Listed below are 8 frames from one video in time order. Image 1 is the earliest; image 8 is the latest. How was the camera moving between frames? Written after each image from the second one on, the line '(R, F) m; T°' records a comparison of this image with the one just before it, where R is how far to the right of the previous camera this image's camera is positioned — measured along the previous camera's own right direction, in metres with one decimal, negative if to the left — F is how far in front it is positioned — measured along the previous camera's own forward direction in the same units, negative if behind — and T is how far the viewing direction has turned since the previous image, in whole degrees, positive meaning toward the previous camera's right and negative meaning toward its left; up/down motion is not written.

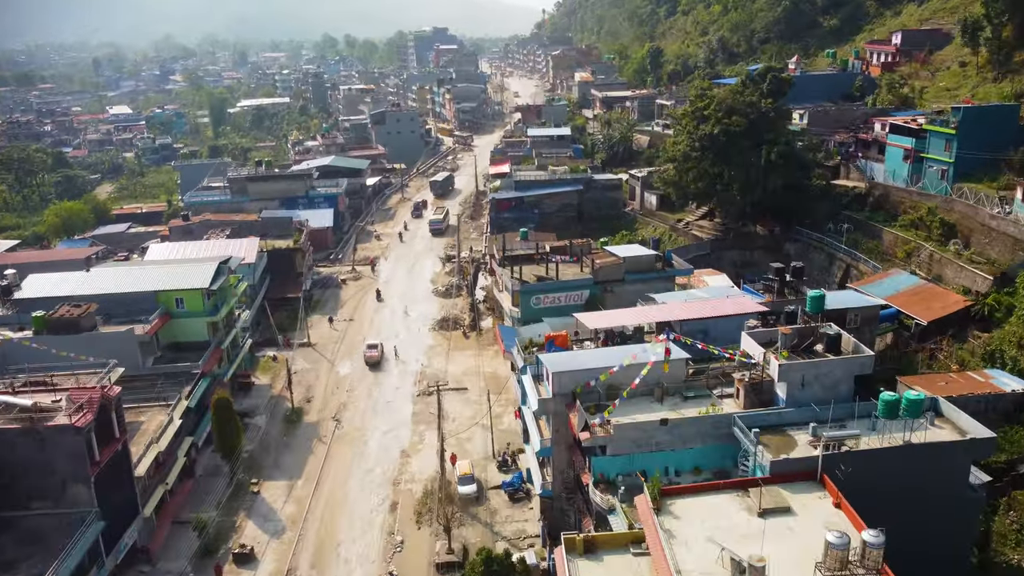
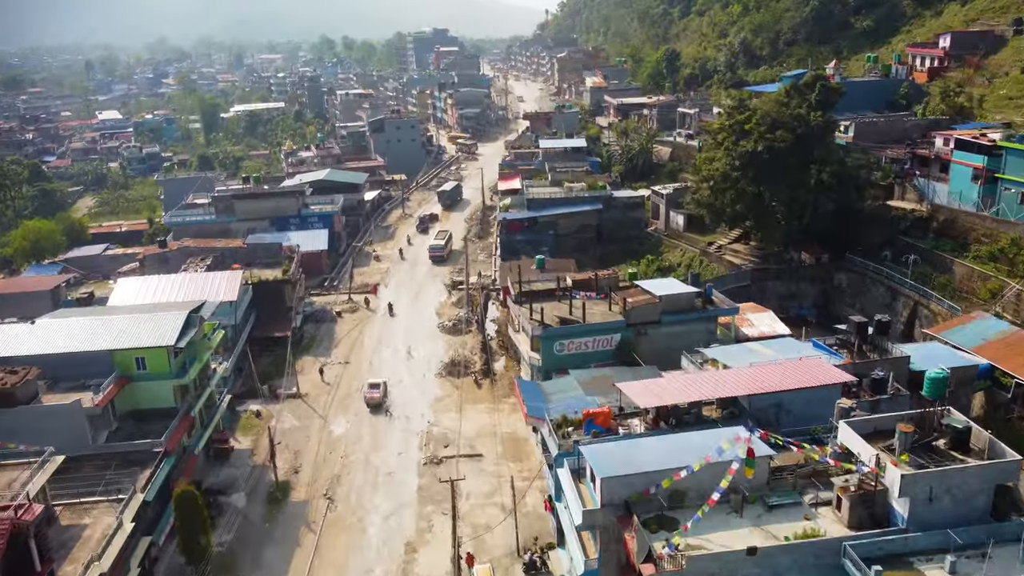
(-0.8, +4.6) m; 0°
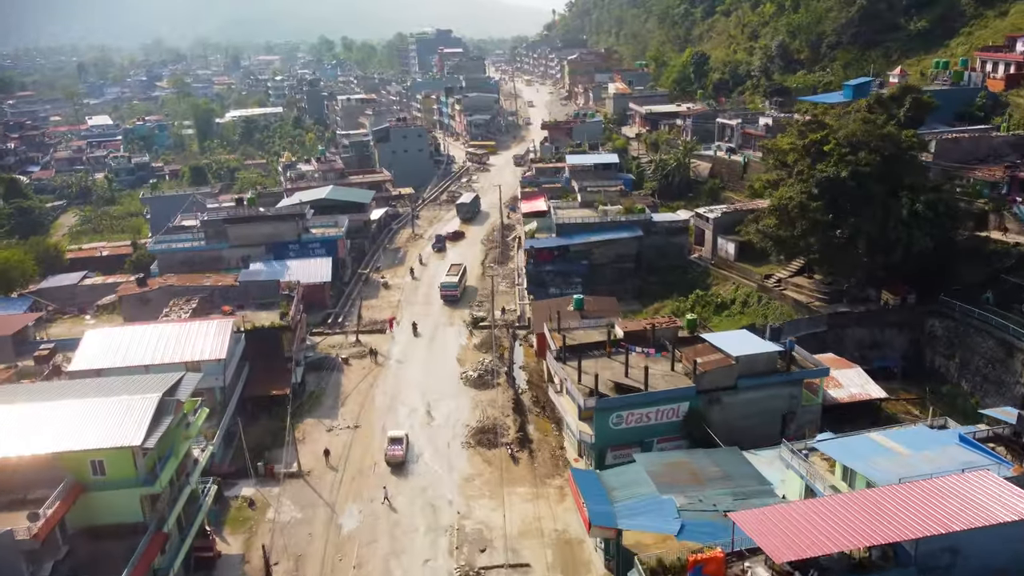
(-1.5, +5.2) m; 0°
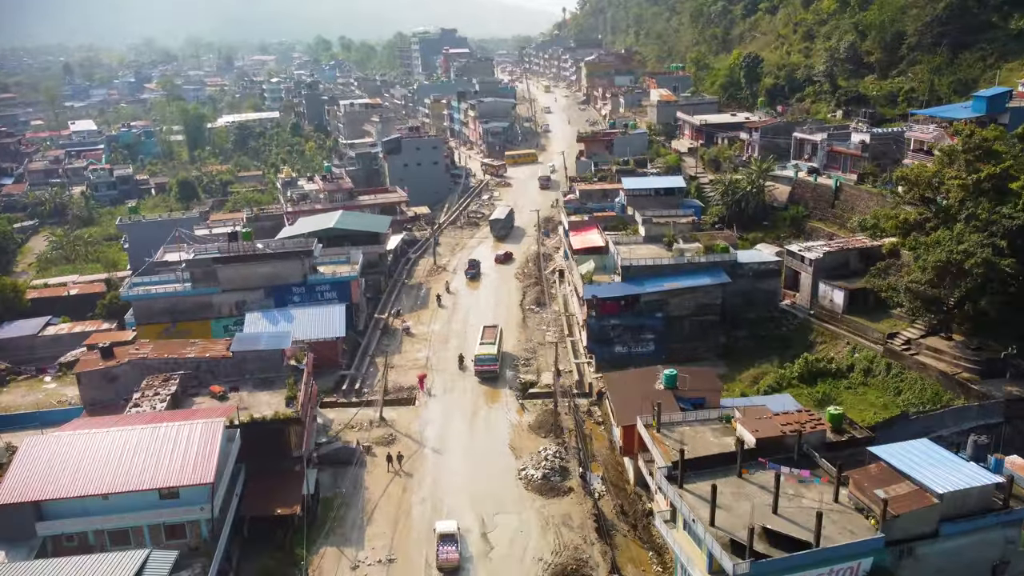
(-2.6, +7.5) m; 0°
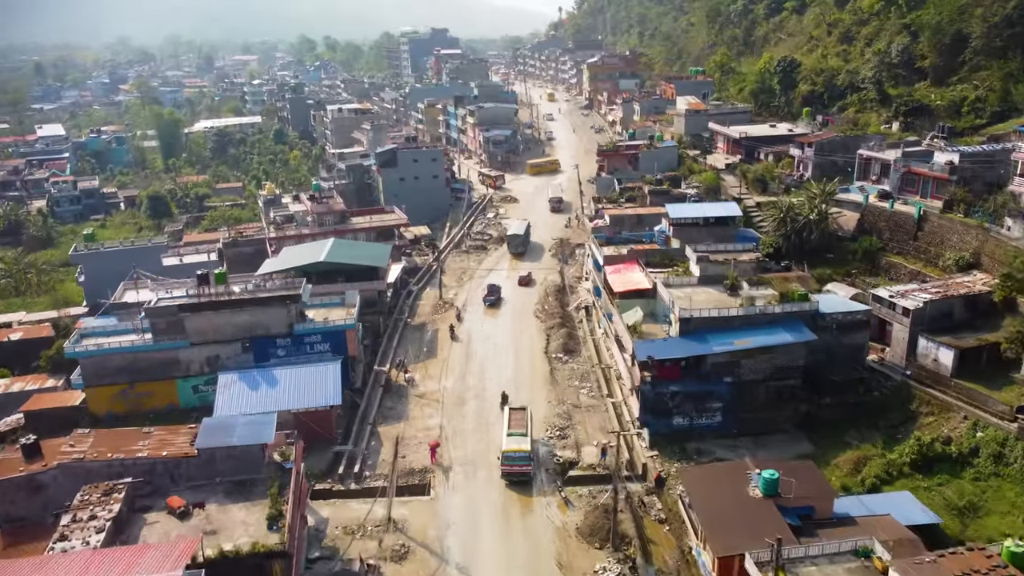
(-1.7, +6.1) m; +1°
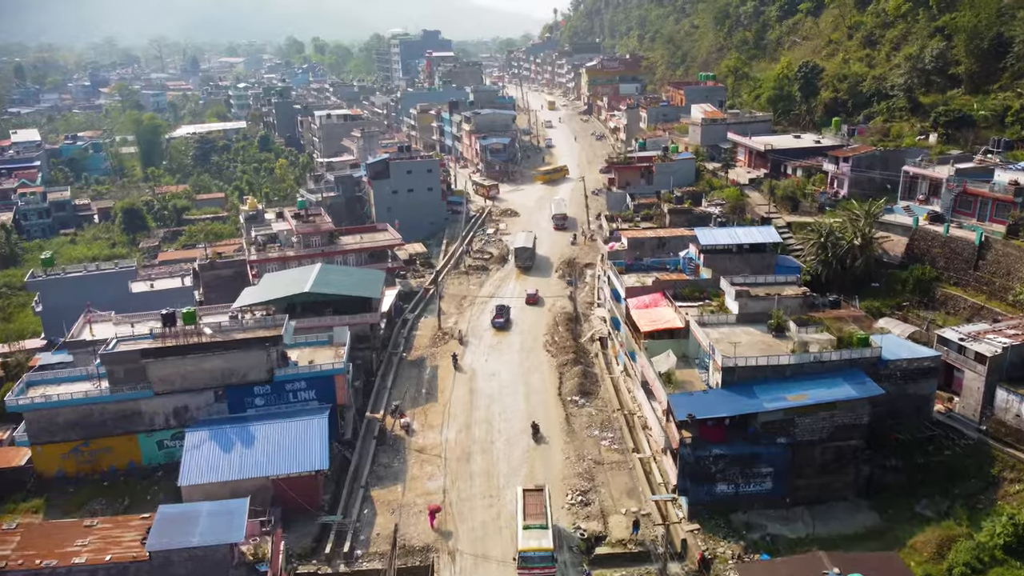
(-0.8, +3.9) m; +1°
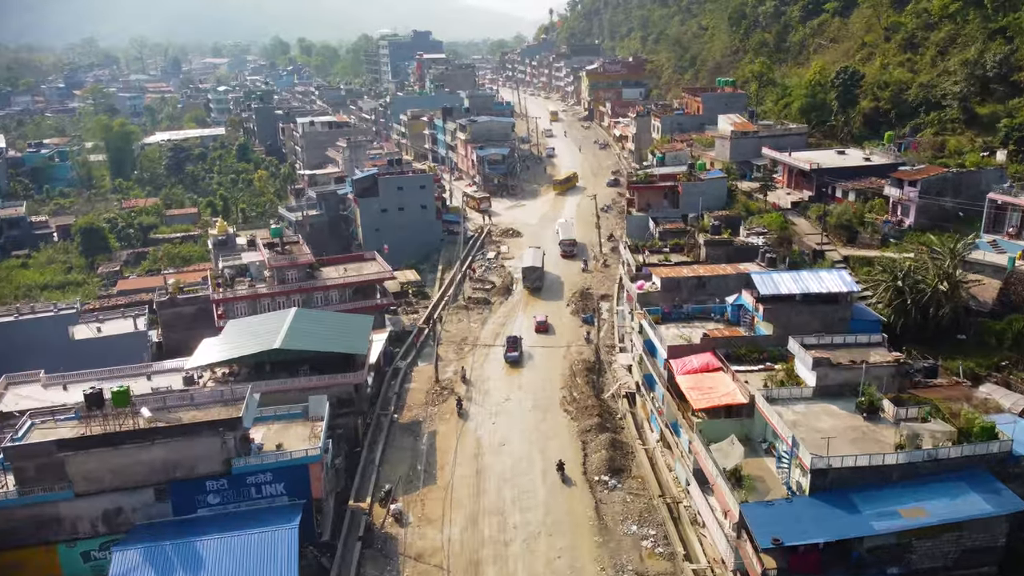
(-0.8, +5.5) m; +1°
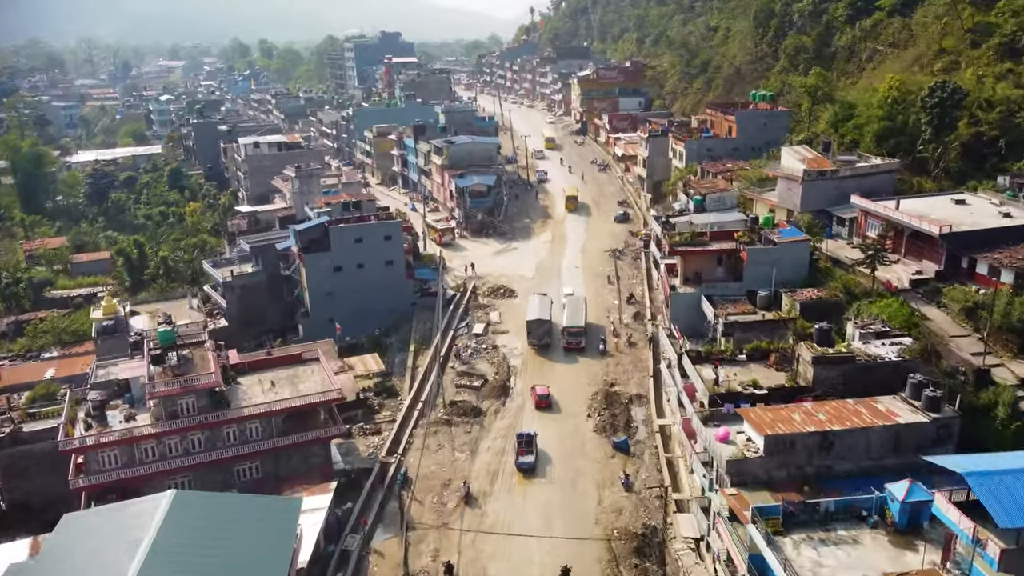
(-0.8, +11.1) m; +2°
